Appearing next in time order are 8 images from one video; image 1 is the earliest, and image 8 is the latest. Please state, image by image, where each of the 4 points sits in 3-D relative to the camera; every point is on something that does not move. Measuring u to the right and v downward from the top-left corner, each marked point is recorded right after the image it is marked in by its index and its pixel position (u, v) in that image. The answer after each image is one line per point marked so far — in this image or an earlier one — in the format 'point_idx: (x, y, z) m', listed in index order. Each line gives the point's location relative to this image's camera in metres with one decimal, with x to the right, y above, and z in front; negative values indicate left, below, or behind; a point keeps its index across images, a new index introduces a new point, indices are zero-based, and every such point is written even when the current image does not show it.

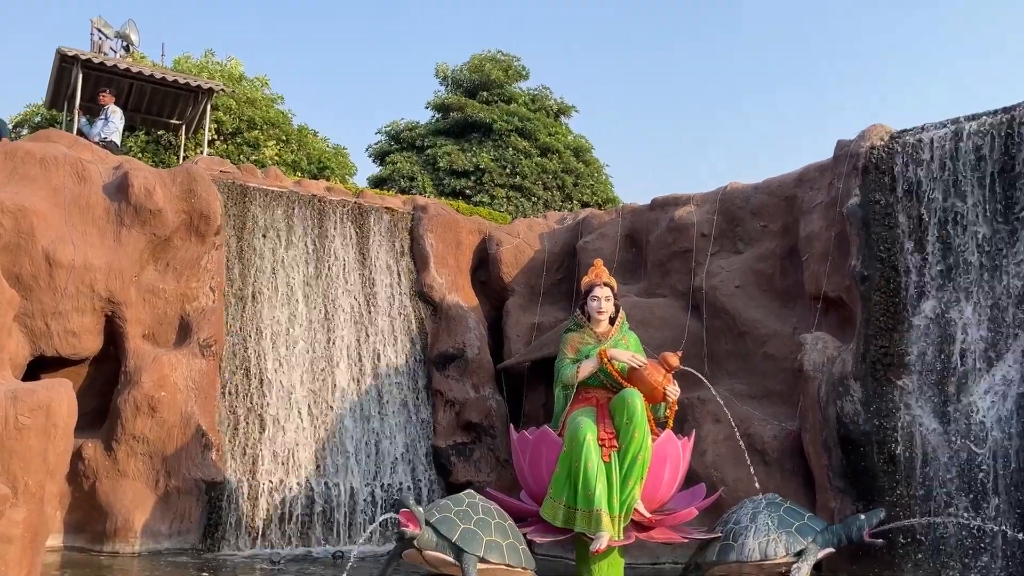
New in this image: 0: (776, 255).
0: (+2.4, +0.3, +7.9) m
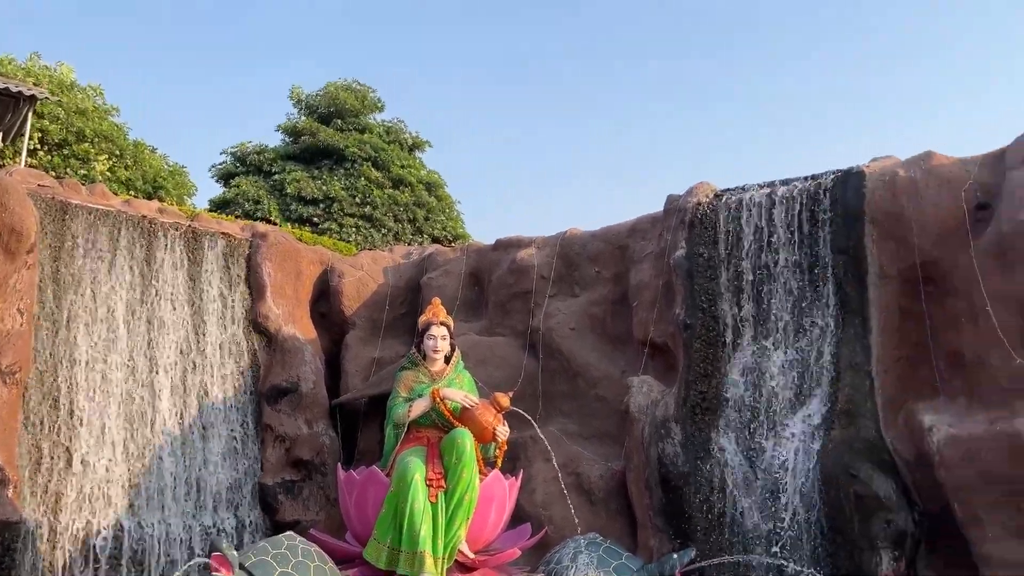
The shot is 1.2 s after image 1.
0: (+0.9, -0.1, +8.2) m
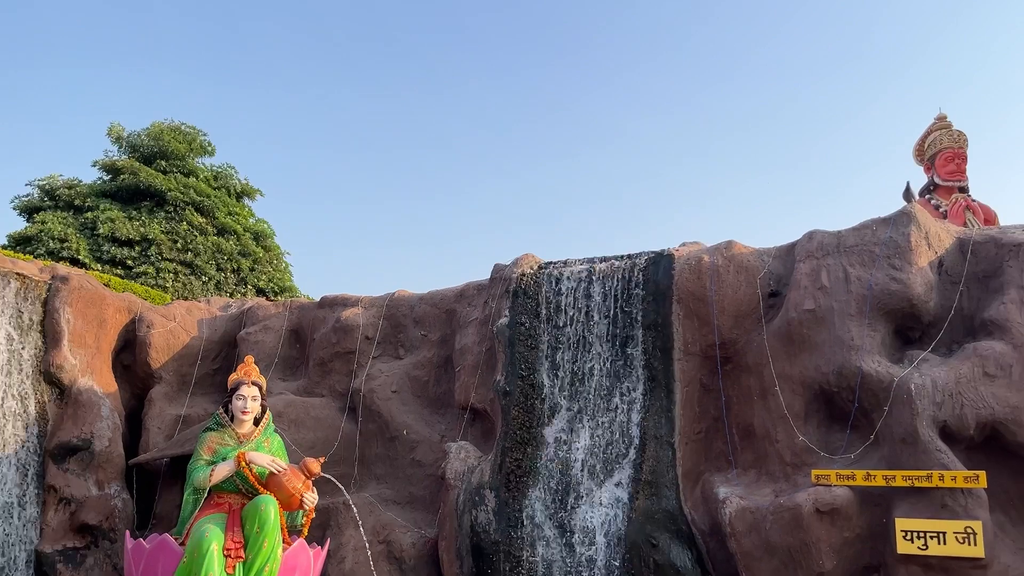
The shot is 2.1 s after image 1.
0: (-0.8, -0.7, +8.3) m
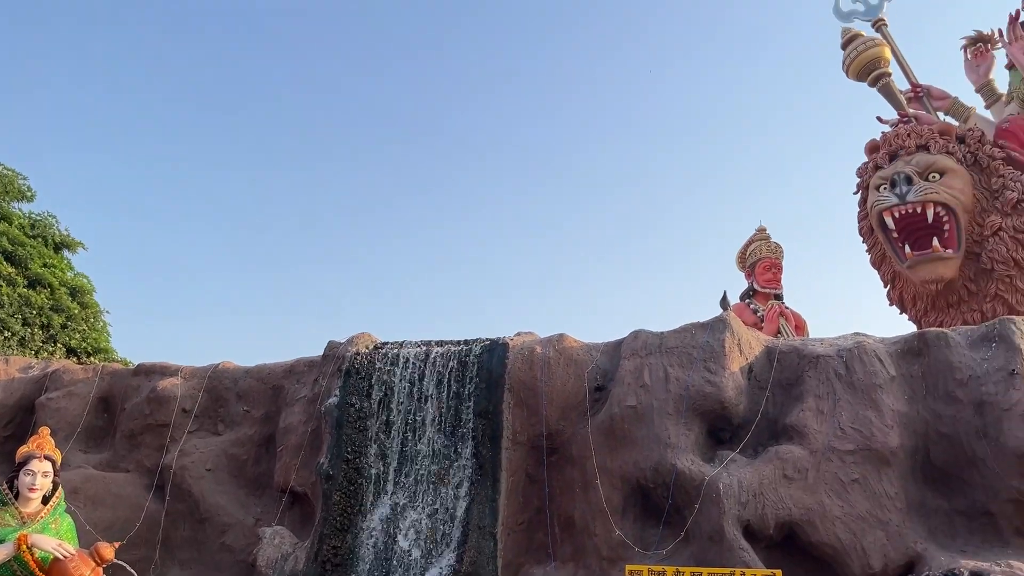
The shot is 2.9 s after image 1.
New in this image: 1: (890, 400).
0: (-2.4, -1.4, +7.9) m
1: (+2.5, -0.7, +5.6) m
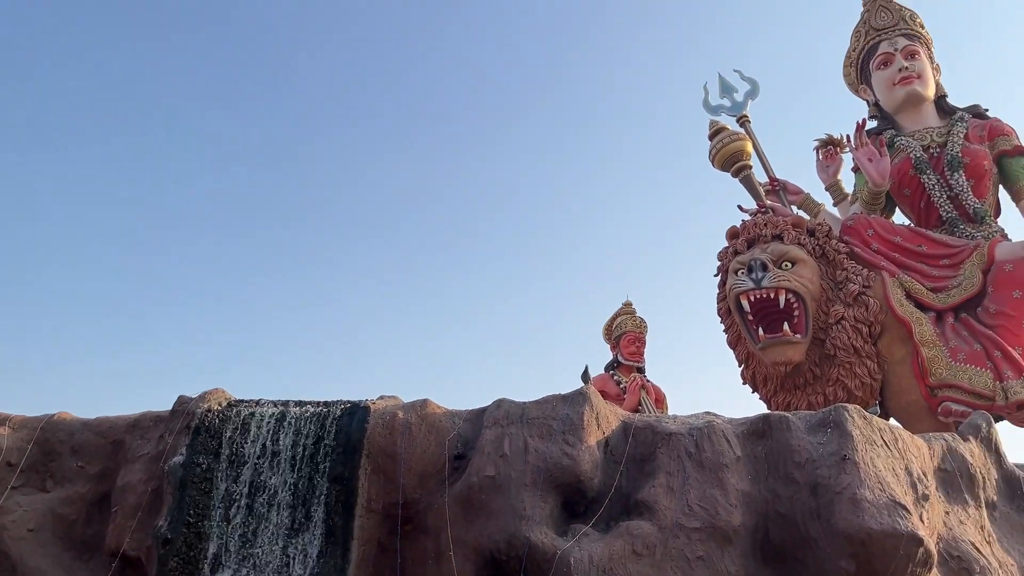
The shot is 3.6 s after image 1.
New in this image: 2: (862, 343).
0: (-3.7, -1.8, +7.3) m
1: (+1.5, -1.3, +5.8) m
2: (+4.0, -0.6, +9.6) m
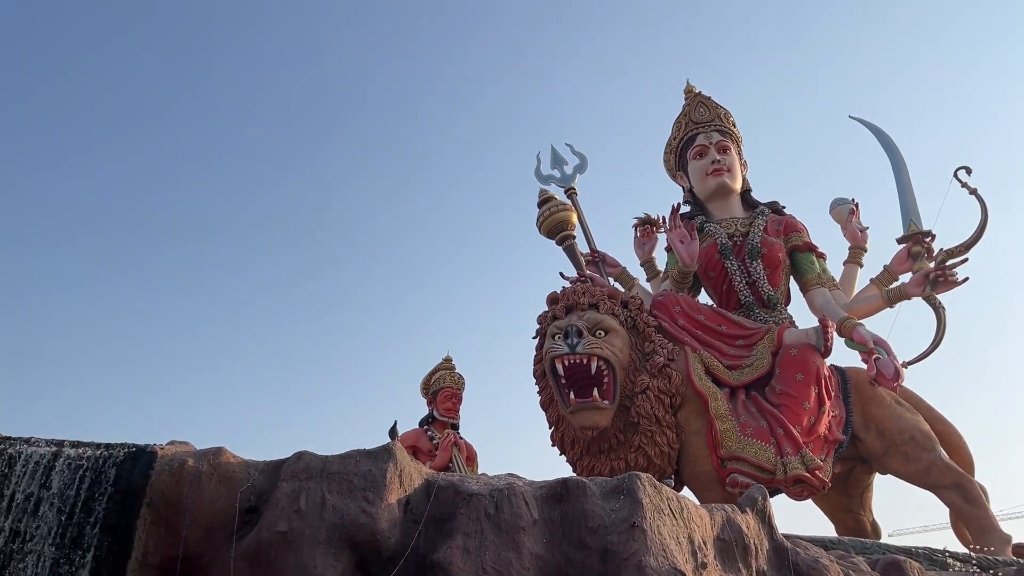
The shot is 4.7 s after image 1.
0: (-5.3, -1.9, +6.3) m
1: (+0.1, -1.8, +5.9) m
2: (+1.8, -1.5, +10.1) m
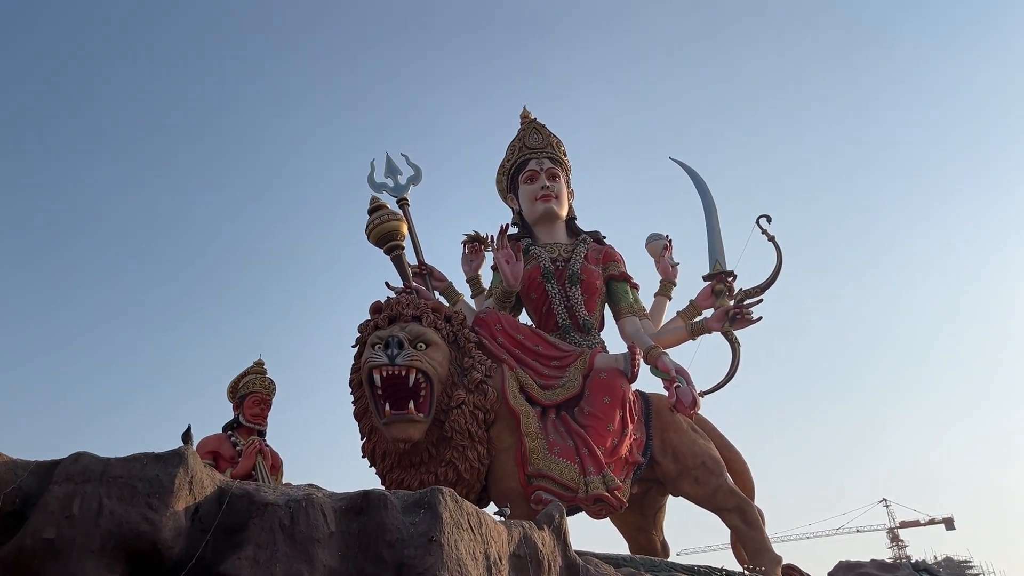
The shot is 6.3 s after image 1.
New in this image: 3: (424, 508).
0: (-6.7, -1.5, +5.0) m
1: (-1.3, -1.8, +5.8) m
2: (-0.5, -1.7, +10.3) m
3: (-0.6, -1.6, +6.1) m
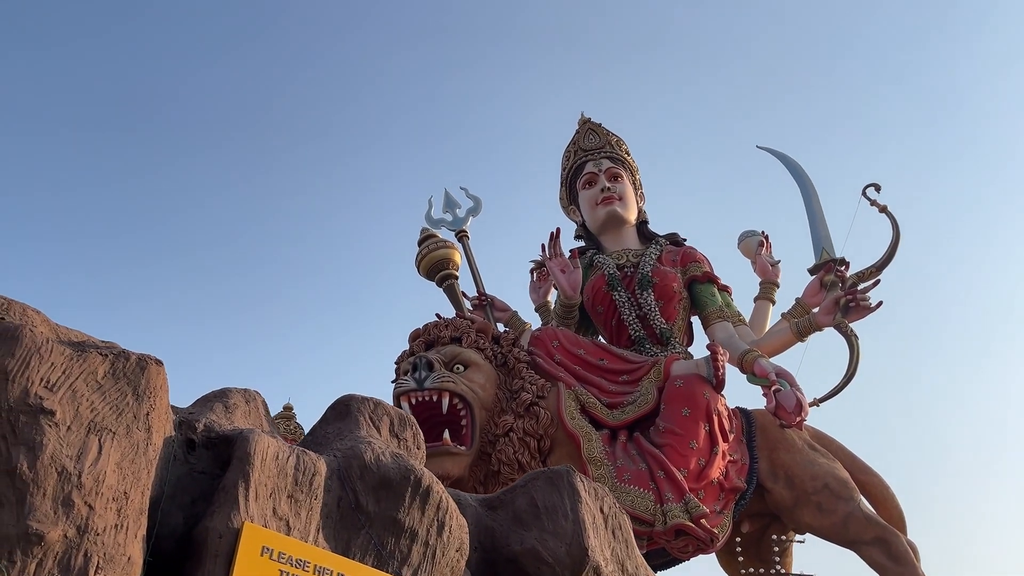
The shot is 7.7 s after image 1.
0: (-8.4, -0.6, +3.0) m
1: (-3.0, -0.4, +2.8) m
2: (-1.4, -0.6, +7.0) m
3: (-2.3, -0.1, +3.0) m
